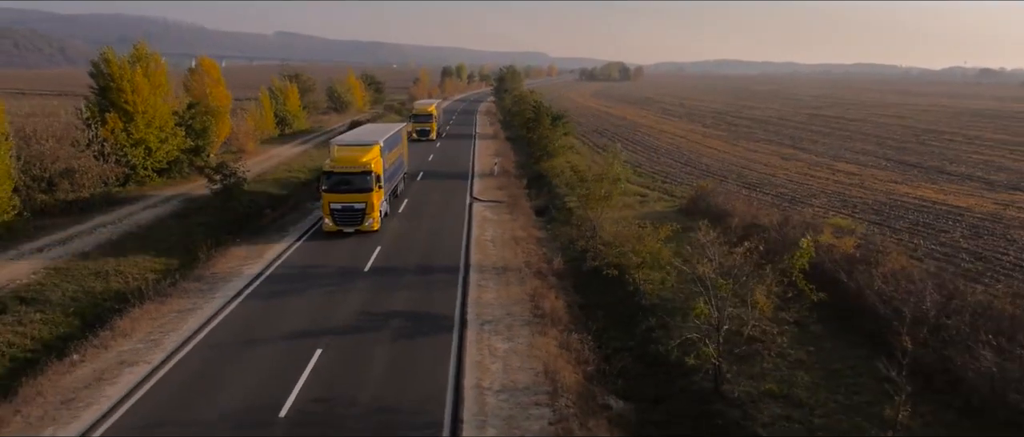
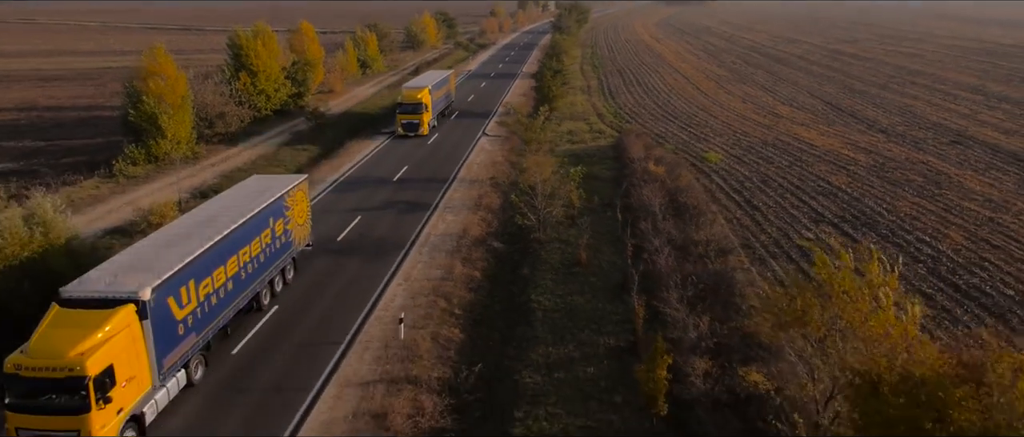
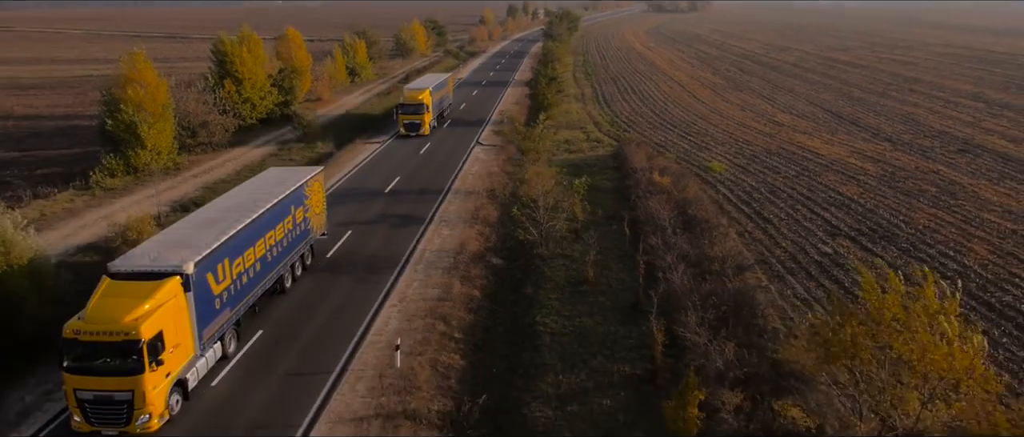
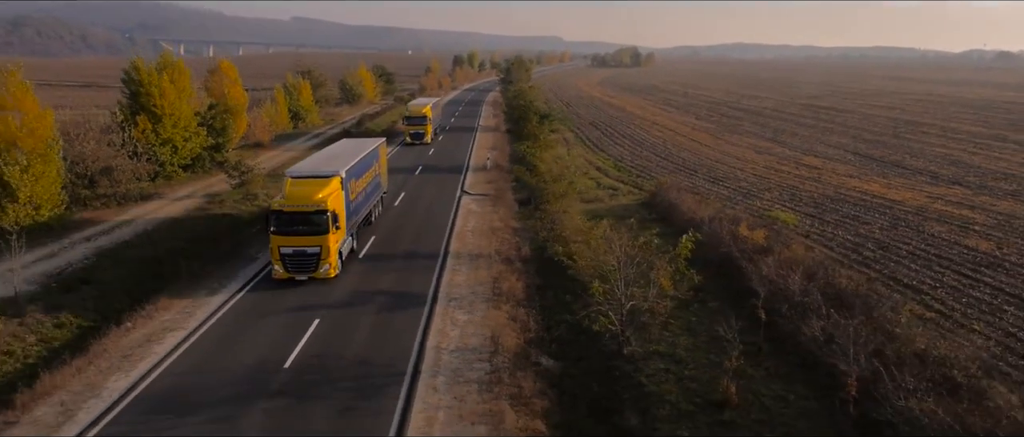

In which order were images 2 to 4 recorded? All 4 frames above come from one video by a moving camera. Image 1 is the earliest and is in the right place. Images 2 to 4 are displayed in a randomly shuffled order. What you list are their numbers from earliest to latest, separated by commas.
4, 3, 2
